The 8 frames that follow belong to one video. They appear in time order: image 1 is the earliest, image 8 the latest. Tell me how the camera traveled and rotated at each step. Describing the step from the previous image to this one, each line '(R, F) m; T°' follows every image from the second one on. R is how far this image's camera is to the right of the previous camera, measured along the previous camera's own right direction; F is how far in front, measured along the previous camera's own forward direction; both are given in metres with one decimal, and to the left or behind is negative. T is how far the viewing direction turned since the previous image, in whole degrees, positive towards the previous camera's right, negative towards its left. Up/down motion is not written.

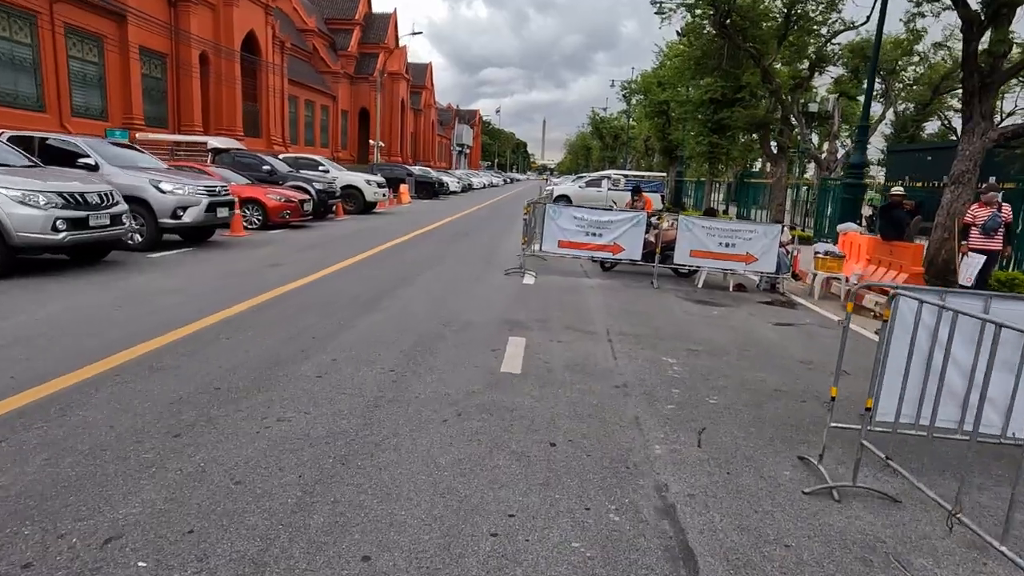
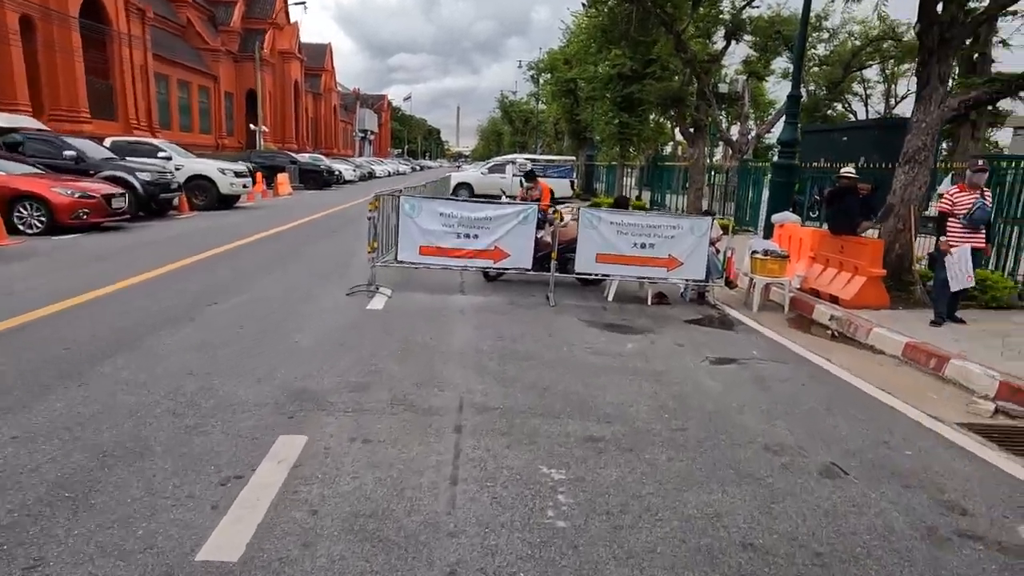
(+1.0, +3.0) m; +7°
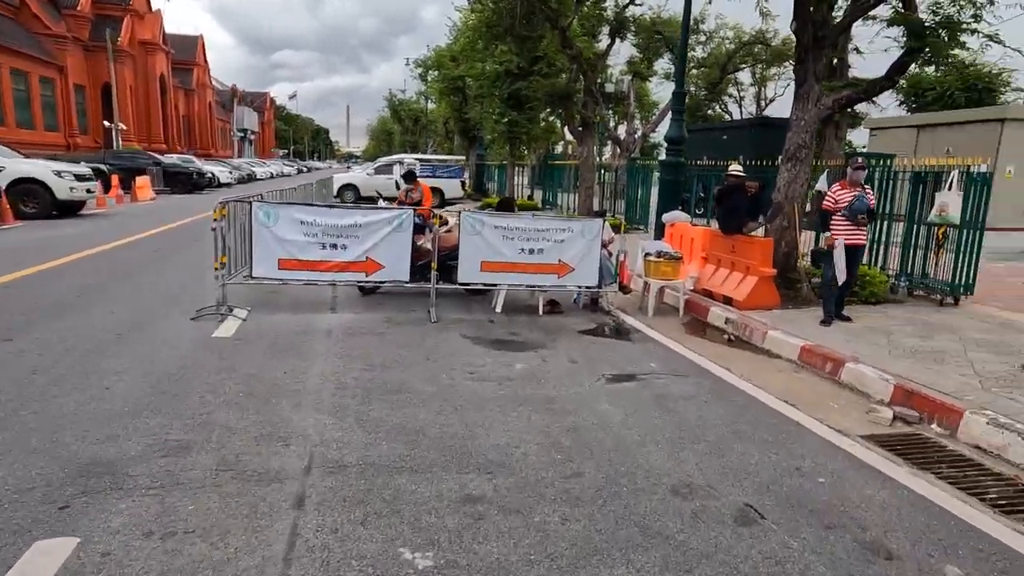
(+0.3, +0.8) m; +9°
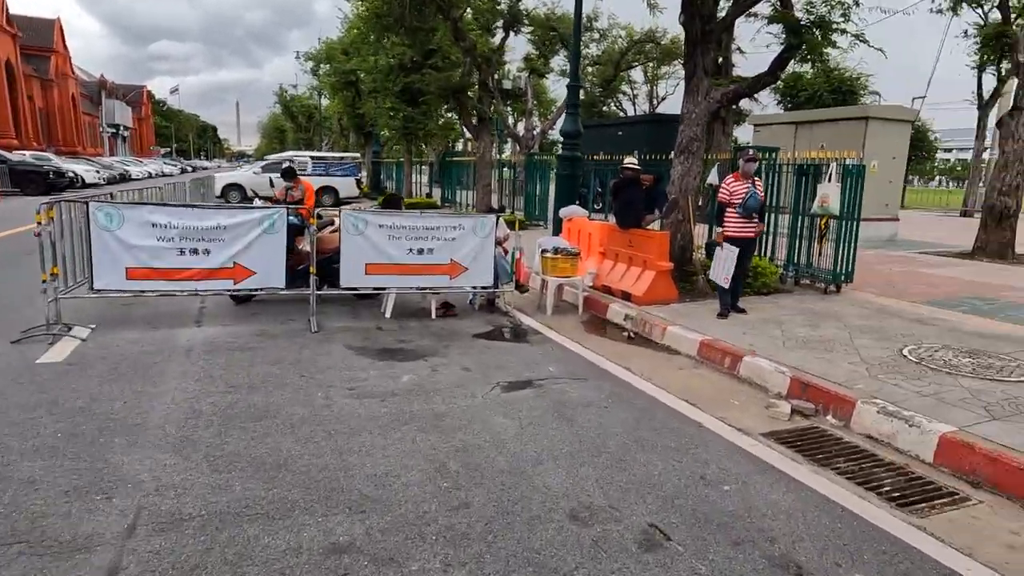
(+0.2, +0.5) m; +8°
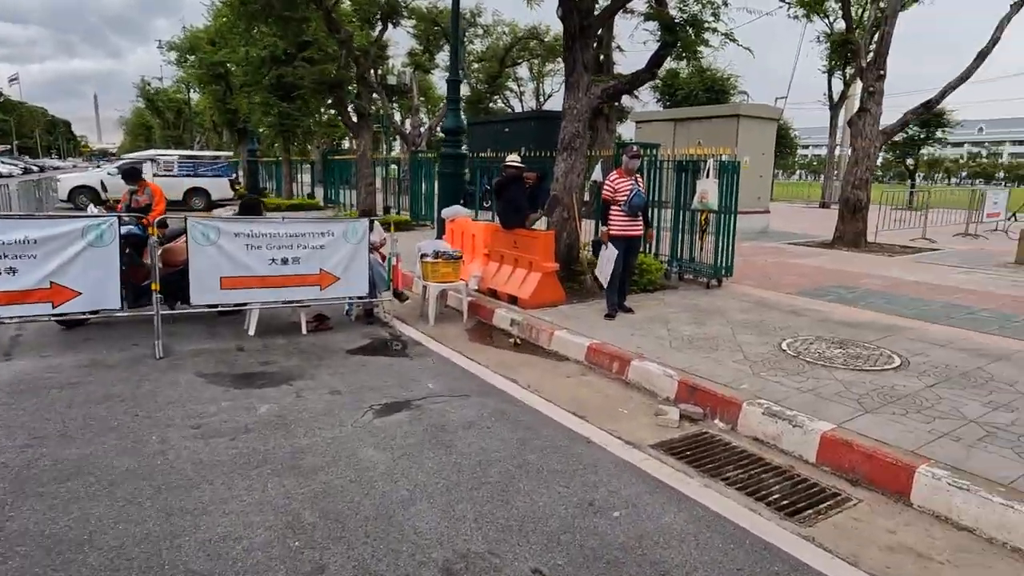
(+0.2, +0.4) m; +9°
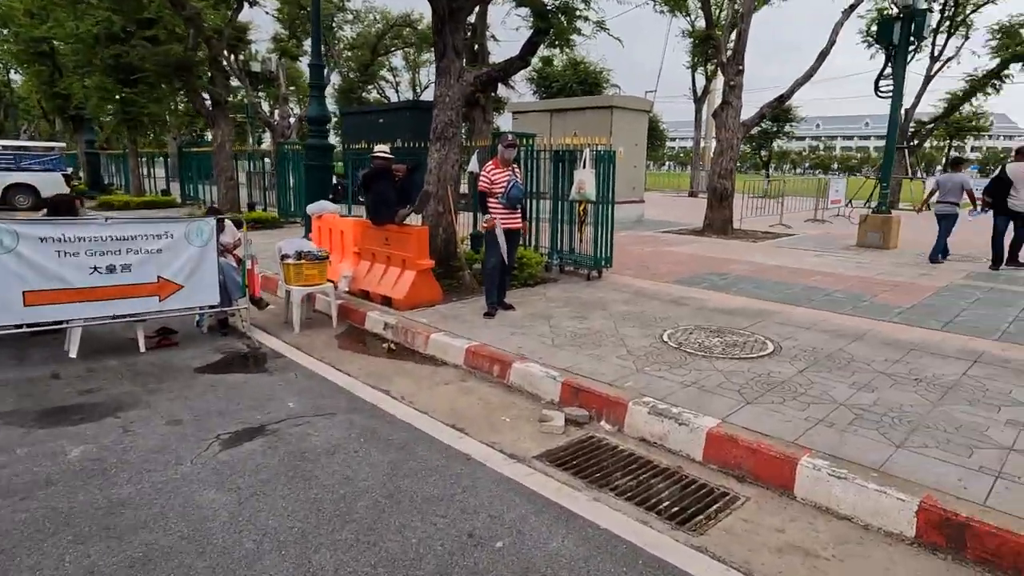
(+0.1, +0.4) m; +10°
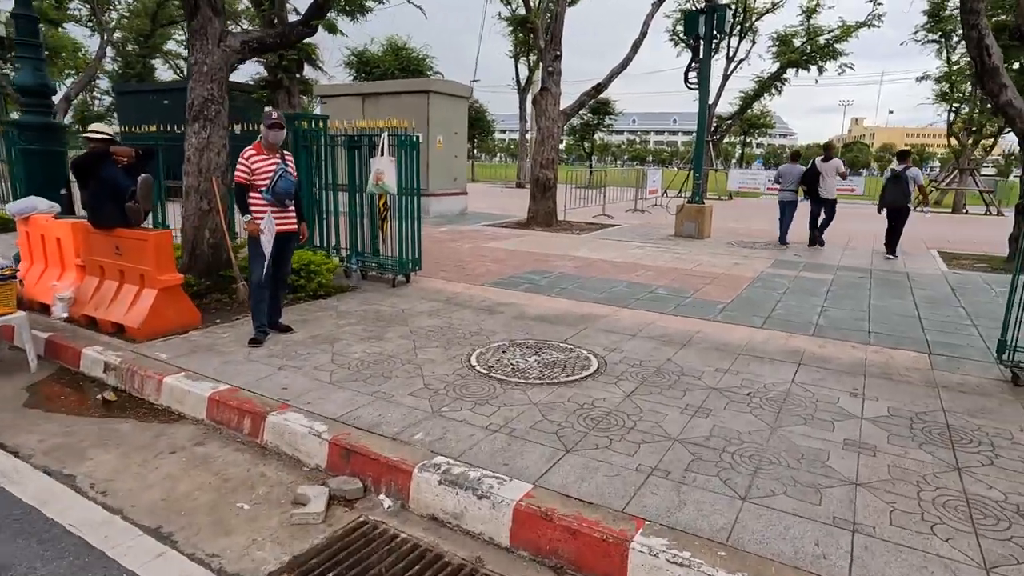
(+0.6, +1.2) m; +14°
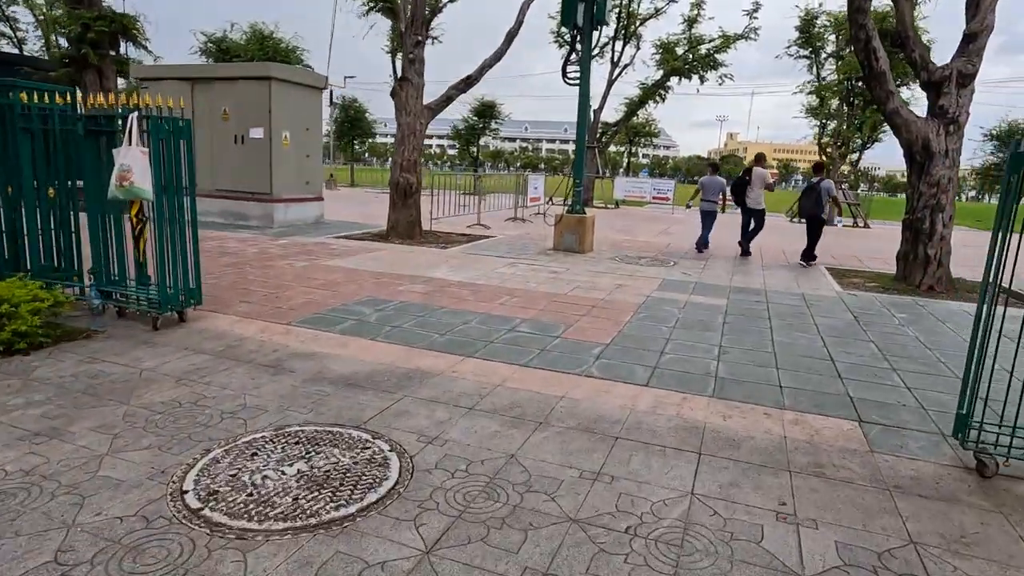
(+0.8, +1.9) m; +9°
